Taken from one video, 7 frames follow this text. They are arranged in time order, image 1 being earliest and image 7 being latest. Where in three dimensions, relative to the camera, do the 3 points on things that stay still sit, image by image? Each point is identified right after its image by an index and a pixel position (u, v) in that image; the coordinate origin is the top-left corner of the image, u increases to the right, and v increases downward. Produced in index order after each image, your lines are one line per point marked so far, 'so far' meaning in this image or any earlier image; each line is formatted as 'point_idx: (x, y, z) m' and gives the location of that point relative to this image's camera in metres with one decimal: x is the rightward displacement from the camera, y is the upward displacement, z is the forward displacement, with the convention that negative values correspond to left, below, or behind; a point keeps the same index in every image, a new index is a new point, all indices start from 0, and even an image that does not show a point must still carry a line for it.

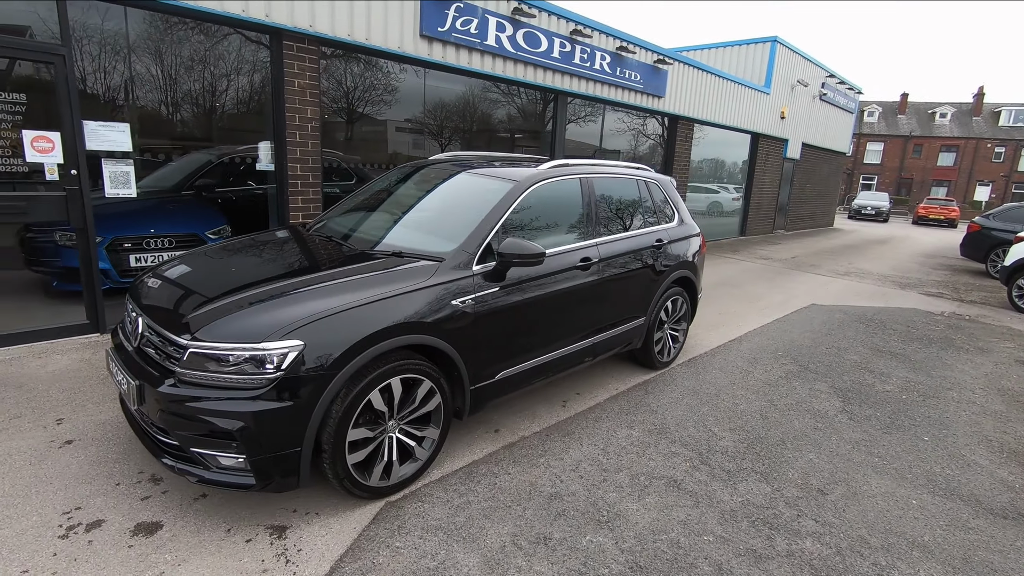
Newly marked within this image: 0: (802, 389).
0: (+2.3, -0.8, +4.4) m
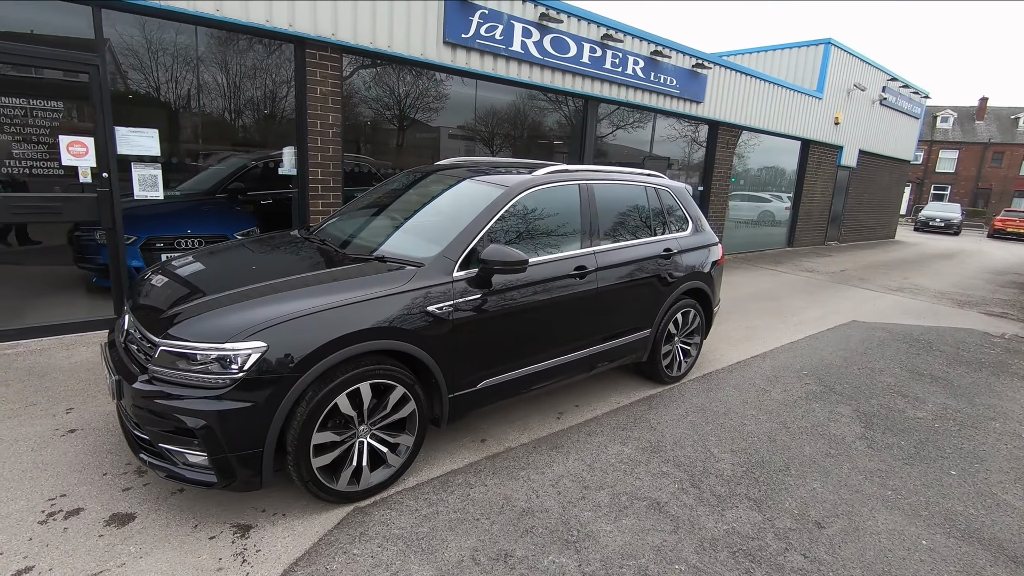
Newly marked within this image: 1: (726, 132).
0: (+2.3, -0.9, +4.1) m
1: (+3.8, +2.8, +10.0) m
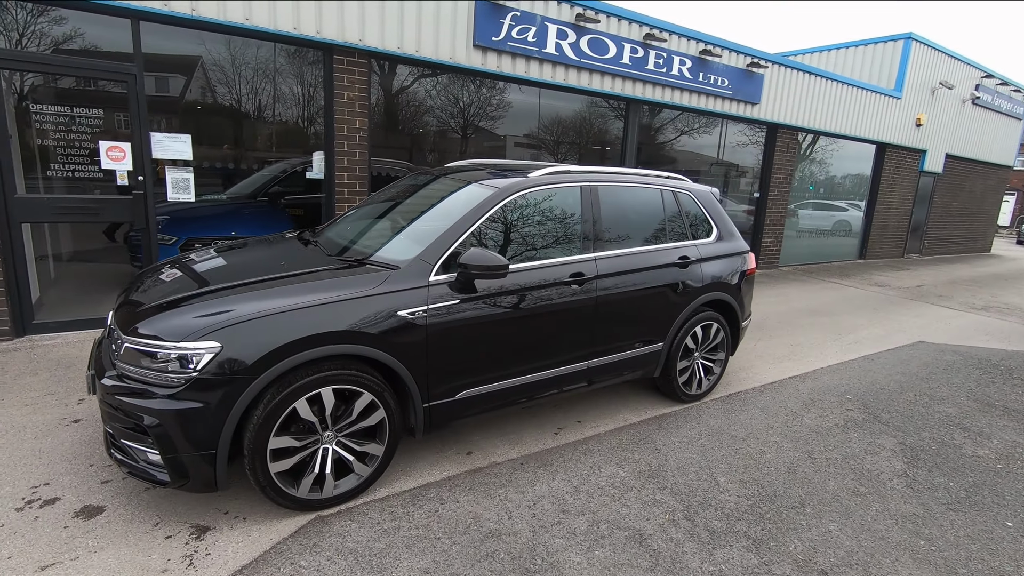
0: (+2.3, -1.0, +3.7) m
1: (+4.6, +2.5, +9.4) m
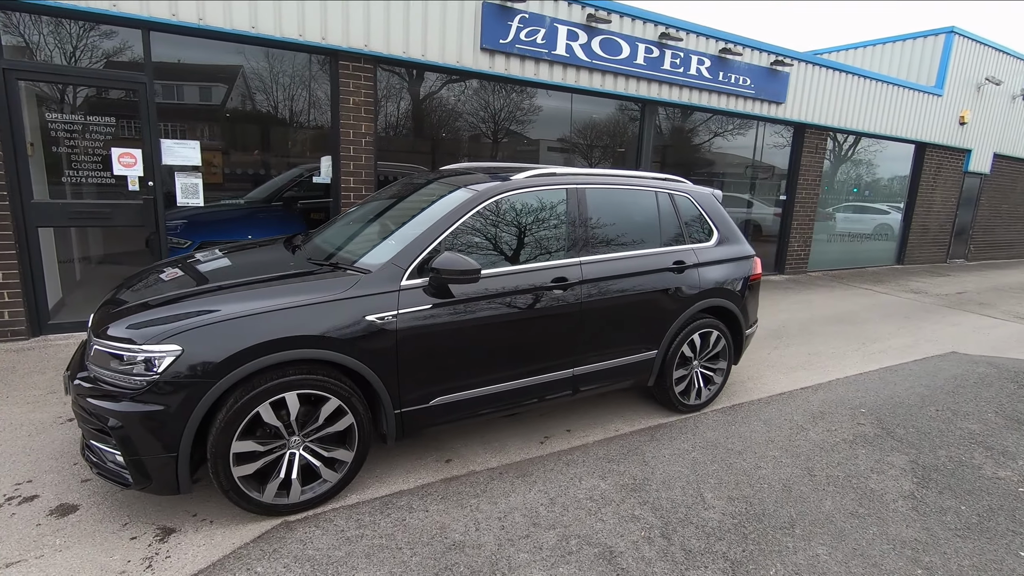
0: (+2.2, -1.1, +3.5) m
1: (+4.9, +2.4, +9.0) m
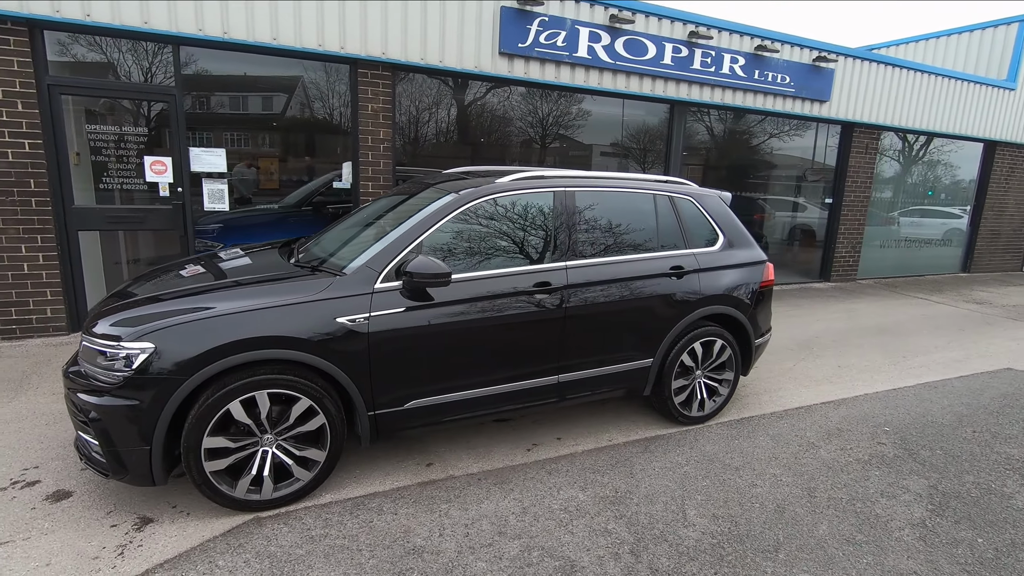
0: (+2.1, -1.1, +3.2) m
1: (+5.4, +2.3, +8.5) m
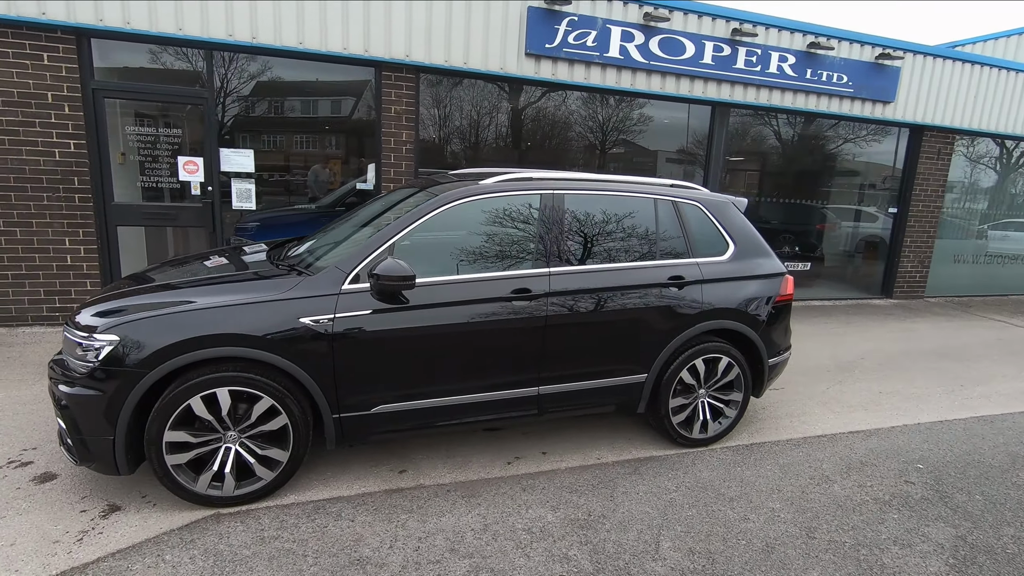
0: (+1.9, -1.2, +2.8) m
1: (+5.9, +2.1, +7.8) m
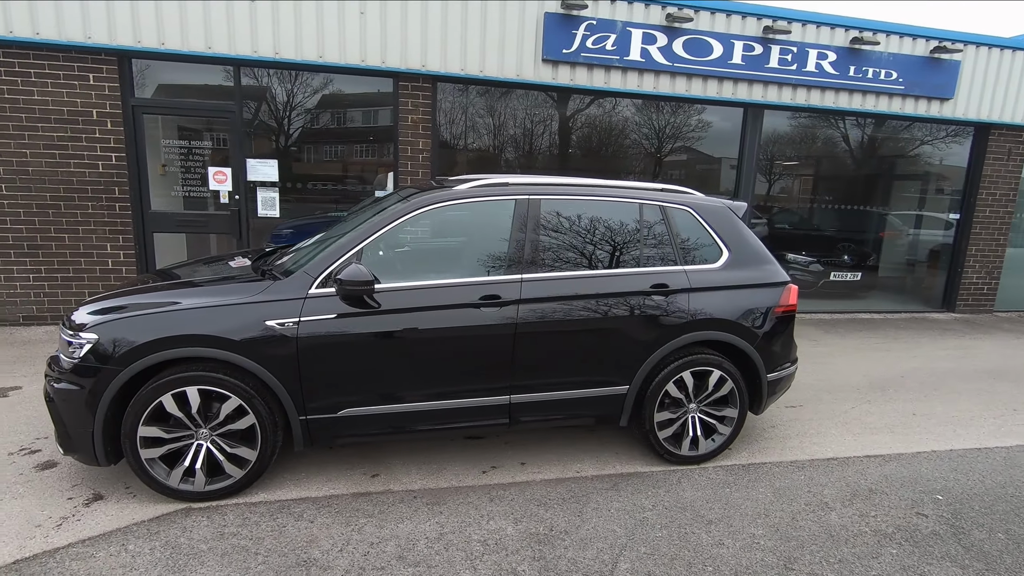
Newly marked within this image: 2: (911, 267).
0: (+1.7, -1.2, +2.6) m
1: (+6.2, +1.9, +7.1) m
2: (+5.3, +0.3, +7.6) m
